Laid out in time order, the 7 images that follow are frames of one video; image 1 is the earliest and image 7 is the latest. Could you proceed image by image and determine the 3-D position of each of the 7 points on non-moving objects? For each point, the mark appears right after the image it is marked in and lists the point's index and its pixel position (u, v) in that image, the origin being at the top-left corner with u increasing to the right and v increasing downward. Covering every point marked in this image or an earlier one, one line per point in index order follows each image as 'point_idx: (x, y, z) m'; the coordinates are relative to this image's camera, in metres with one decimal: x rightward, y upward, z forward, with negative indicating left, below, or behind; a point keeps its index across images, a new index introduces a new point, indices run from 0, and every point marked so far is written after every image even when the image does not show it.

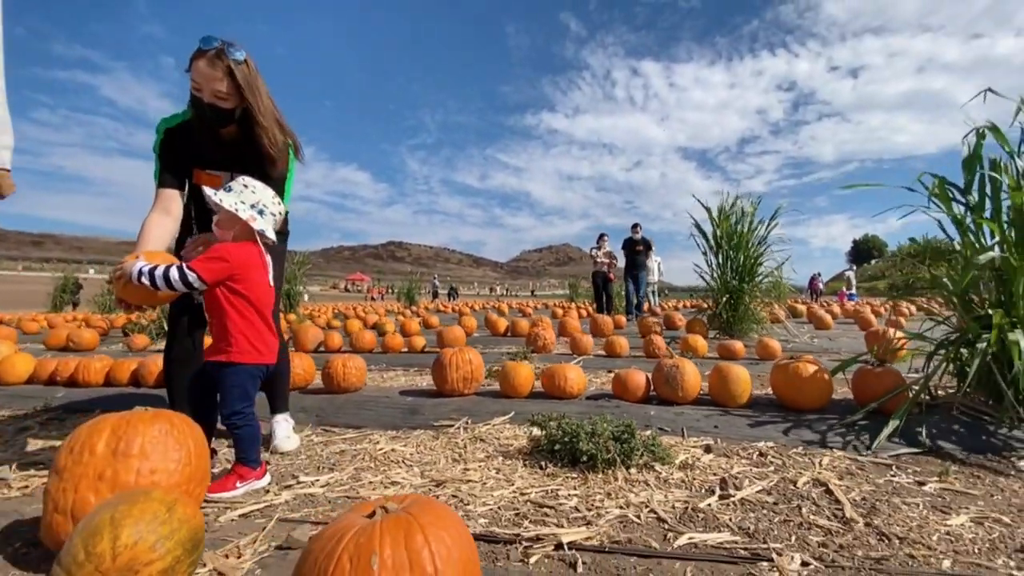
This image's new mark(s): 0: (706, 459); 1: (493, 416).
0: (+1.1, -1.0, +2.7) m
1: (-0.1, -0.9, +3.5) m
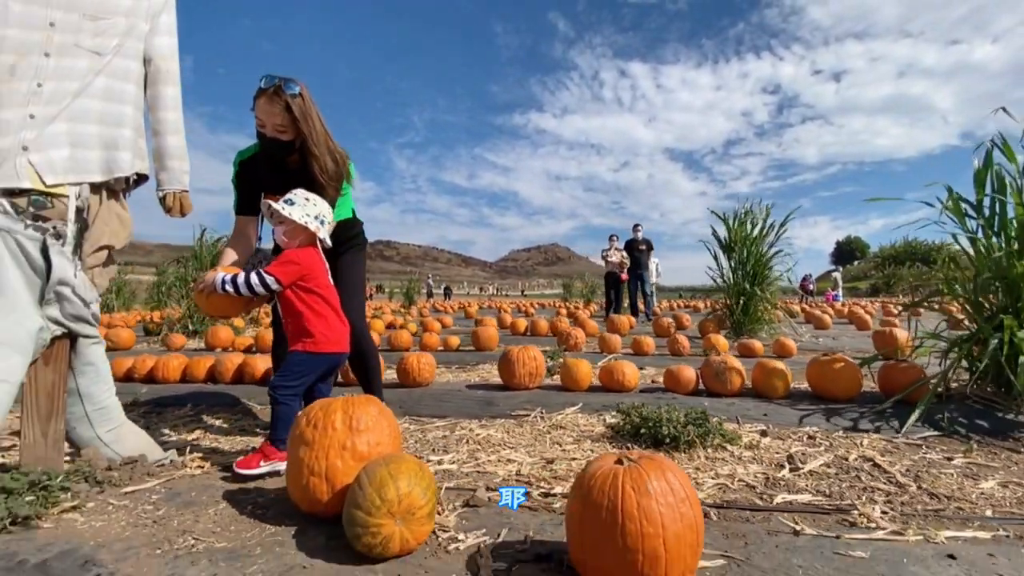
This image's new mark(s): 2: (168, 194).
0: (+1.7, -1.0, +3.2) m
1: (+0.4, -1.0, +3.9) m
2: (-1.8, +0.5, +2.5) m
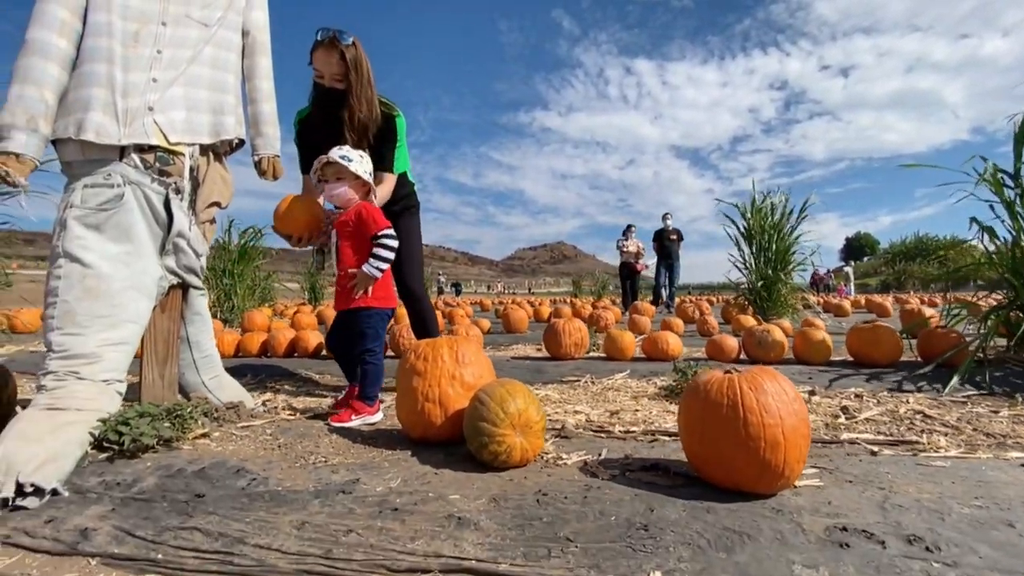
0: (+2.1, -0.8, +3.3) m
1: (+0.8, -0.7, +4.1) m
2: (-1.4, +0.7, +2.7) m
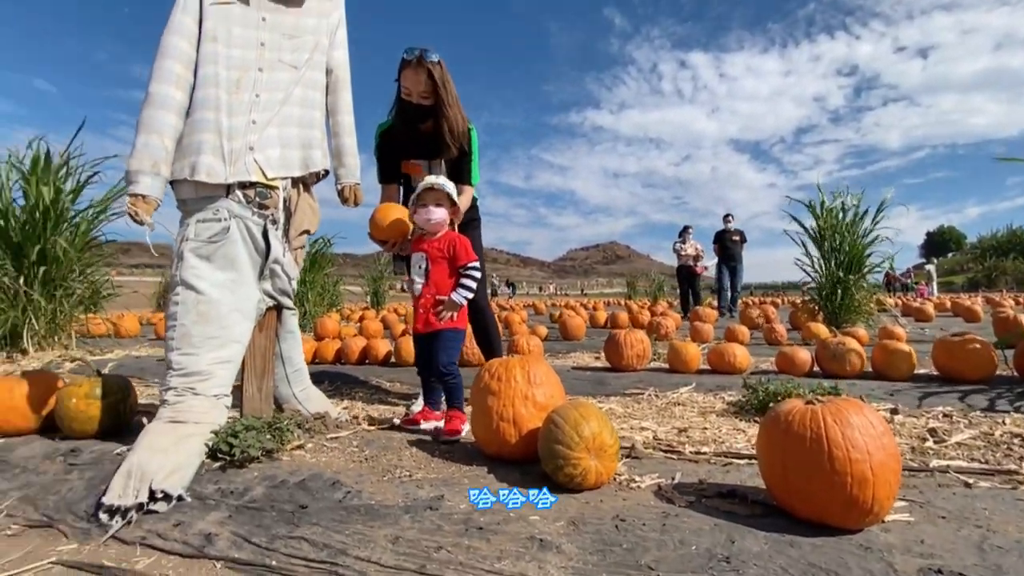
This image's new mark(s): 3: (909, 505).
0: (+2.5, -0.8, +3.1) m
1: (+1.4, -0.8, +4.0) m
2: (-1.0, +0.6, +2.9) m
3: (+1.4, -0.8, +1.7) m
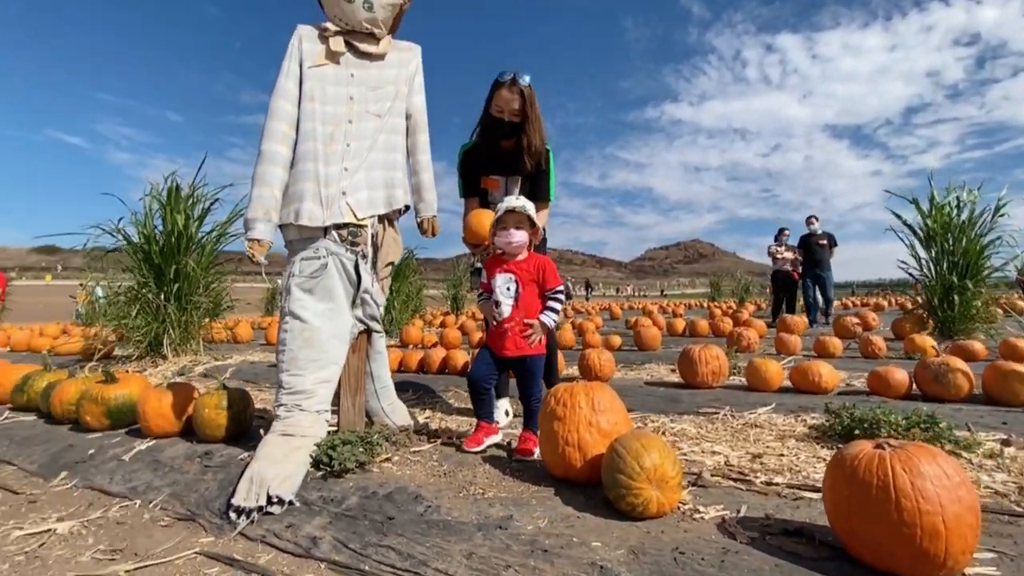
0: (+3.0, -1.0, +2.9) m
1: (+2.0, -1.0, +3.9) m
2: (-0.6, +0.4, +3.1) m
3: (+1.6, -0.9, +1.6) m
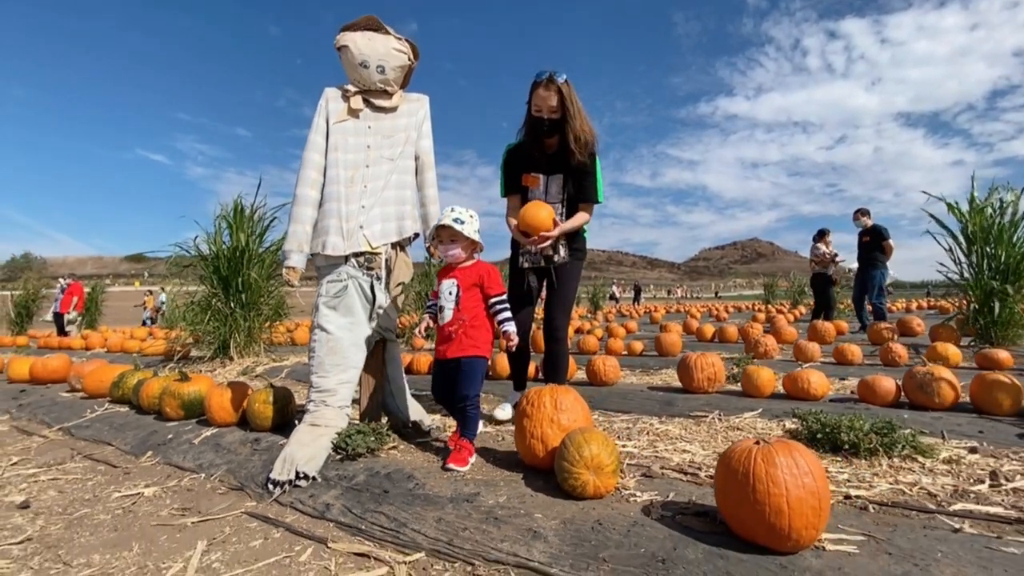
0: (+2.9, -1.1, +3.0) m
1: (+2.0, -1.1, +4.2) m
2: (-0.6, +0.3, +3.7) m
3: (+1.4, -1.0, +1.9) m
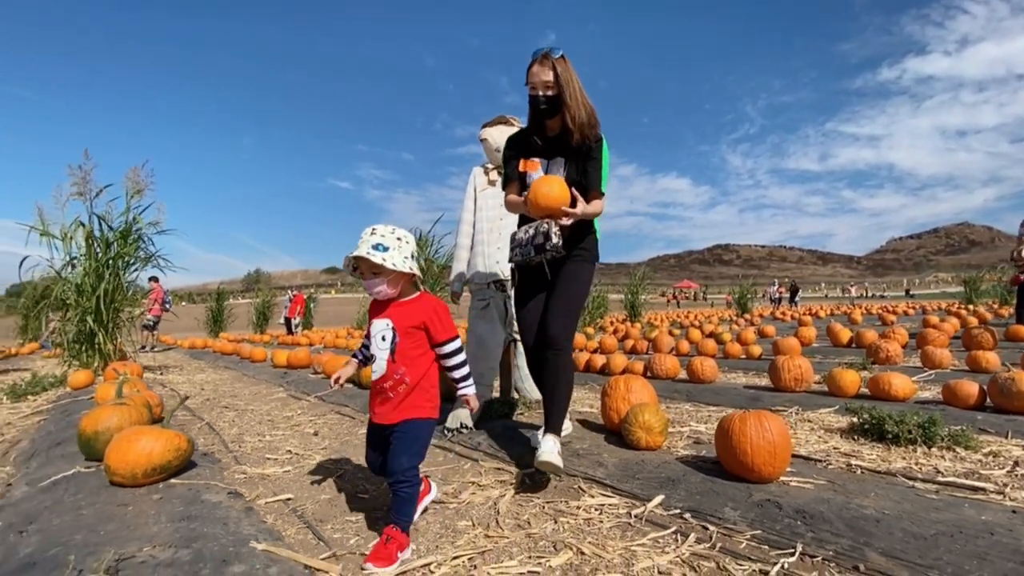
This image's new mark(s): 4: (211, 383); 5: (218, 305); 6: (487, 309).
0: (+3.5, -1.2, +3.4) m
1: (+3.0, -1.2, +4.8) m
2: (+0.4, +0.2, +5.0) m
3: (+1.8, -1.1, +2.8) m
4: (-5.6, -1.8, +9.1) m
5: (-11.8, -0.7, +19.5) m
6: (-0.3, -0.2, +4.9) m
